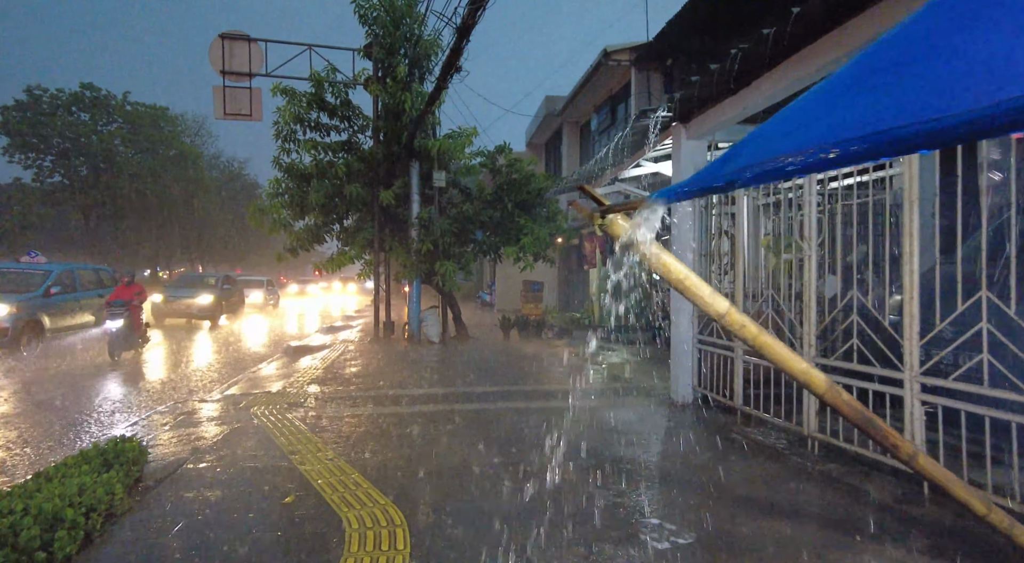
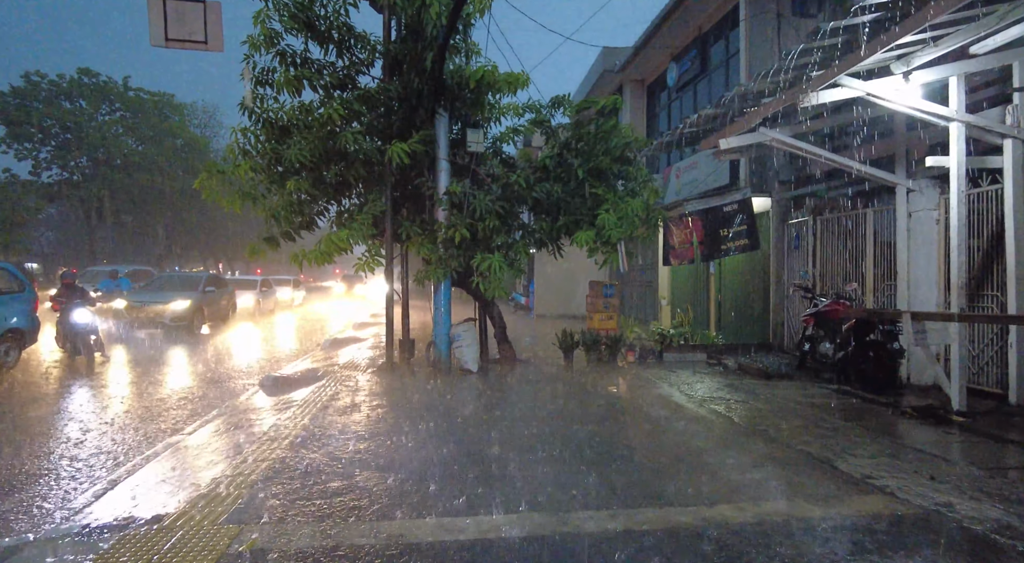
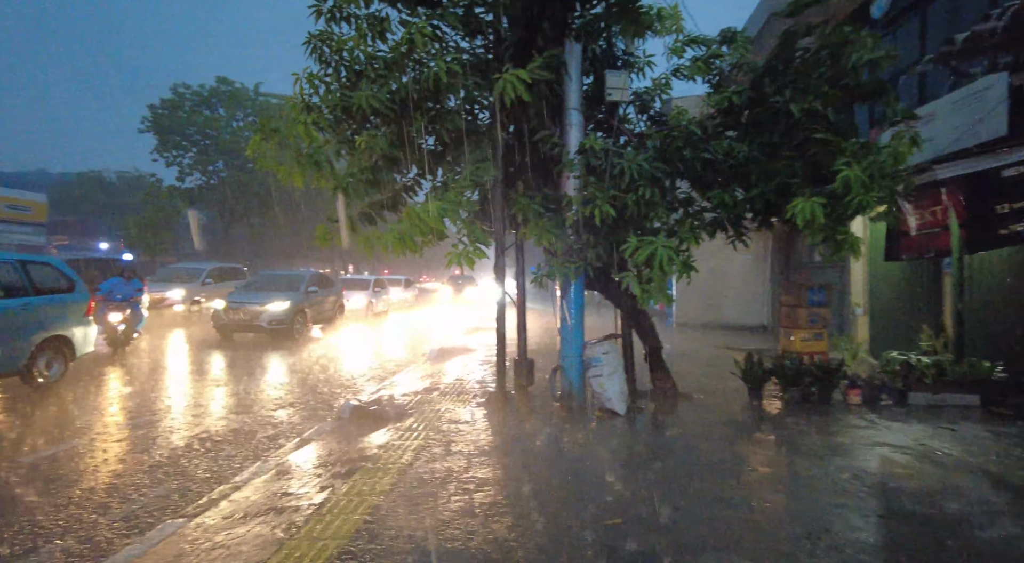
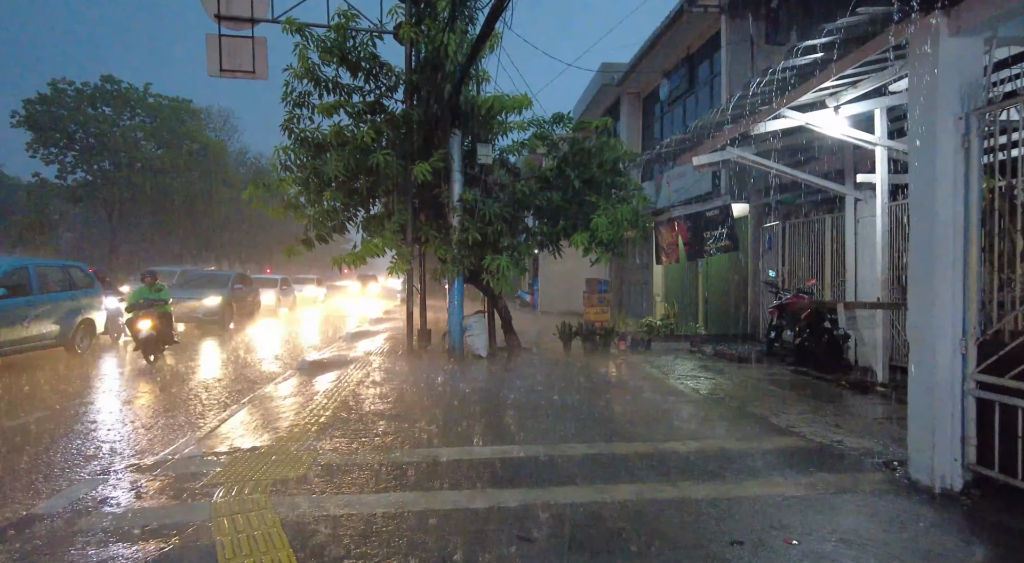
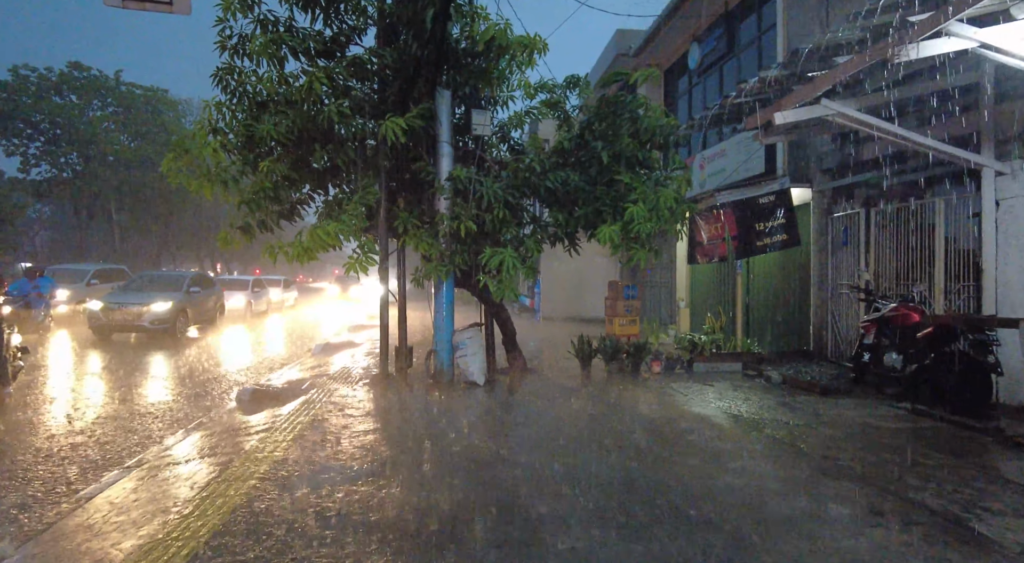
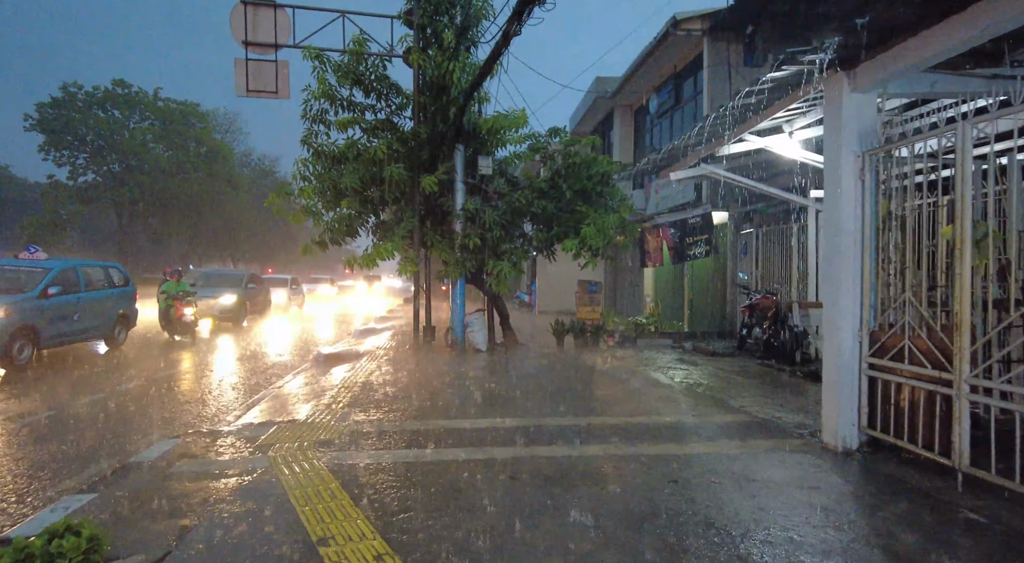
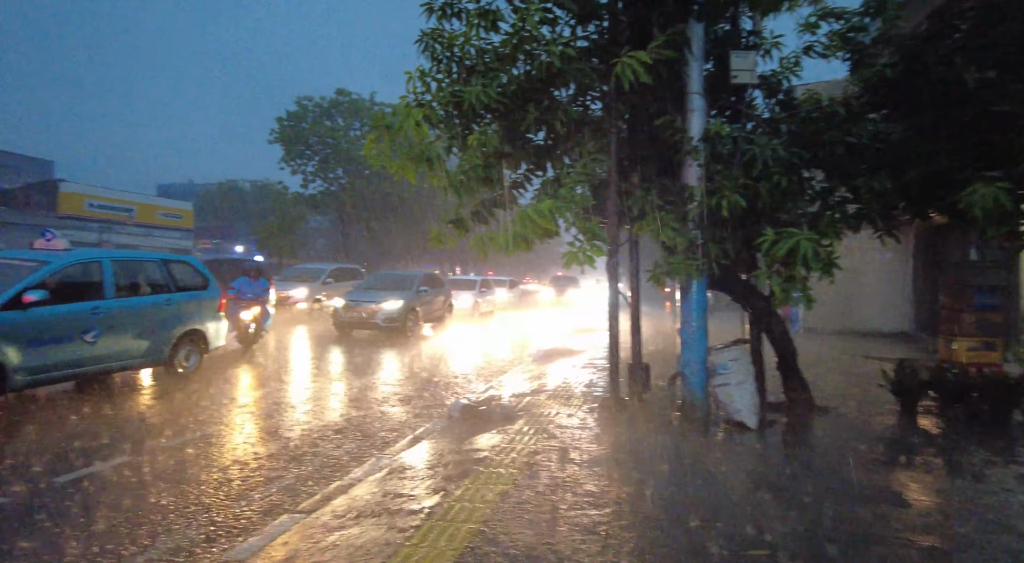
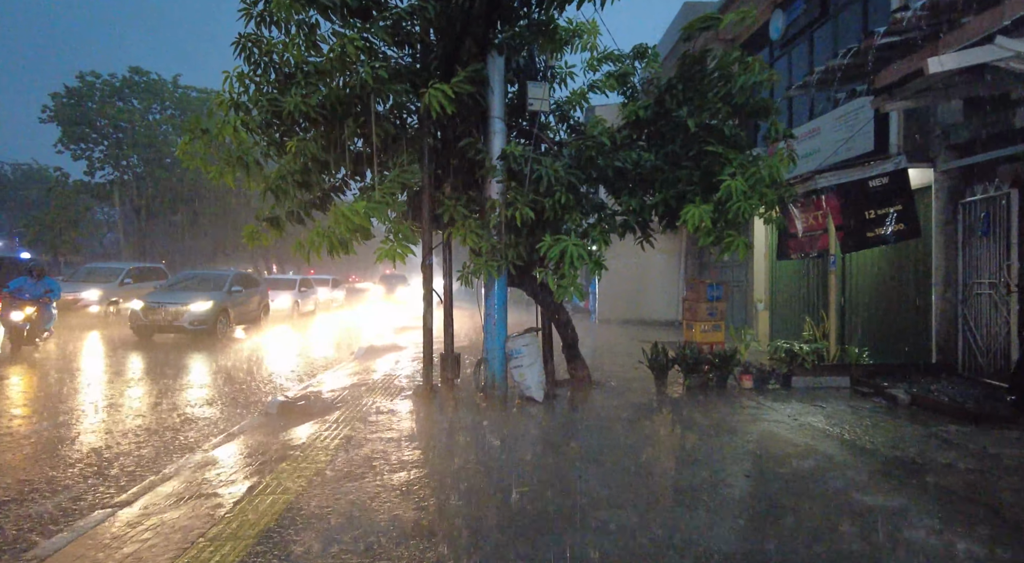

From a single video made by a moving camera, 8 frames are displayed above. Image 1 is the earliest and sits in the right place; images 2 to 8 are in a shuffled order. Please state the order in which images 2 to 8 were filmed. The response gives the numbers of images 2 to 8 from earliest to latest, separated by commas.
6, 4, 2, 5, 8, 3, 7
